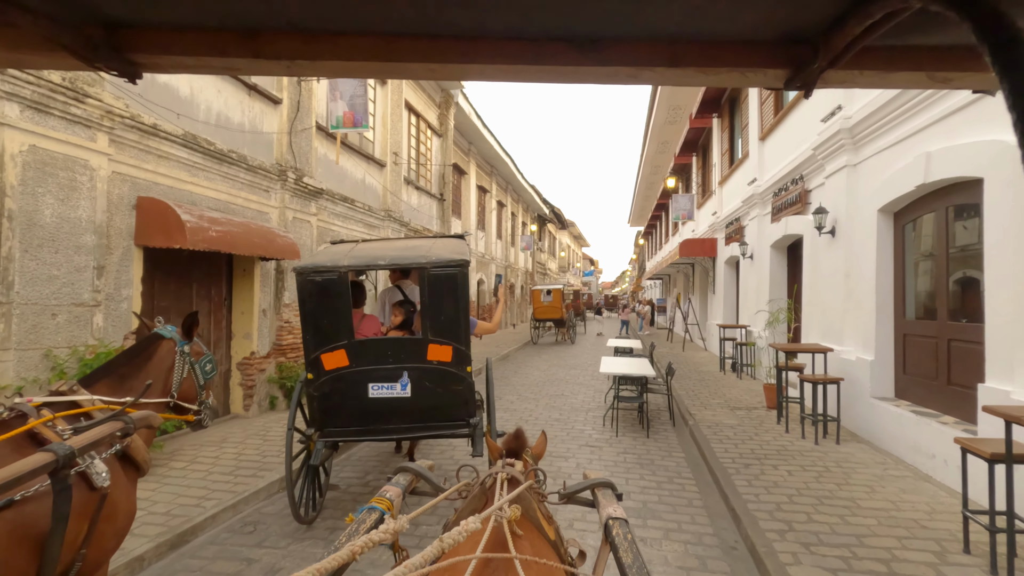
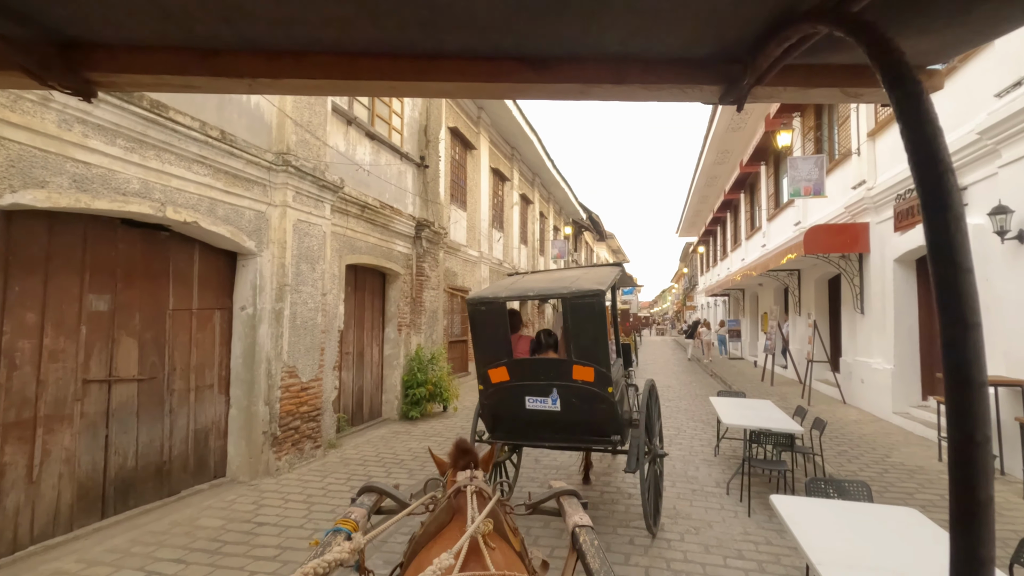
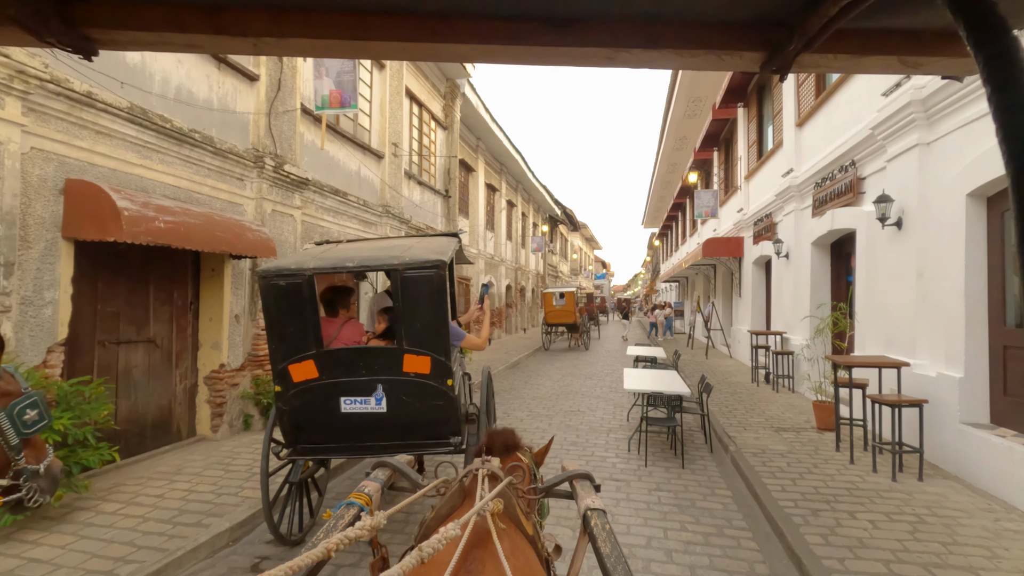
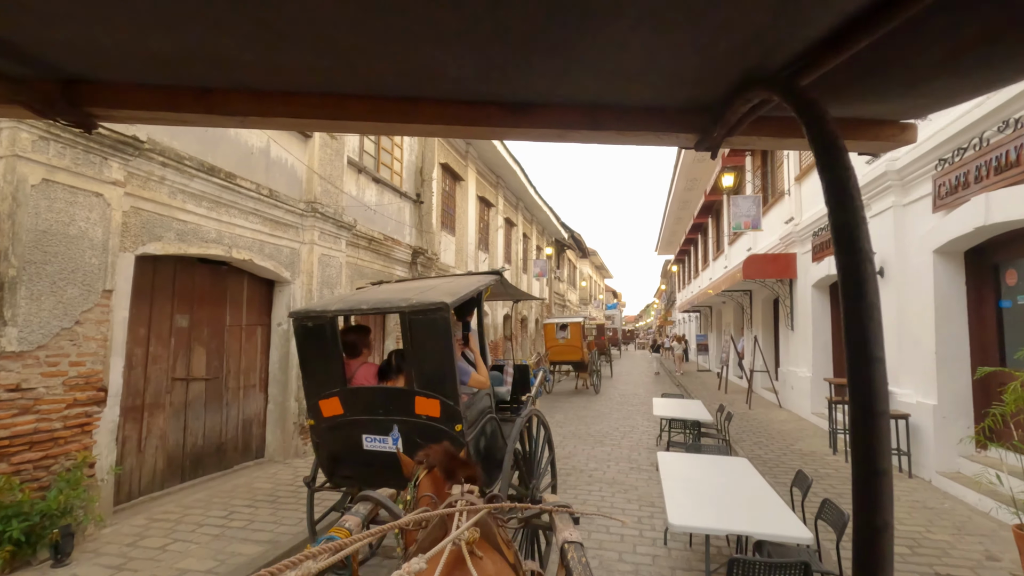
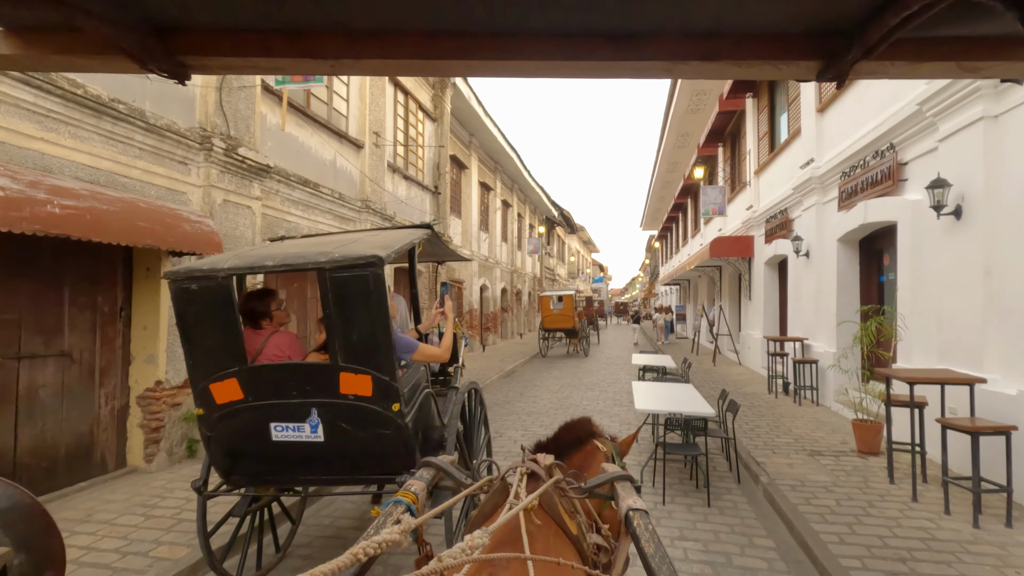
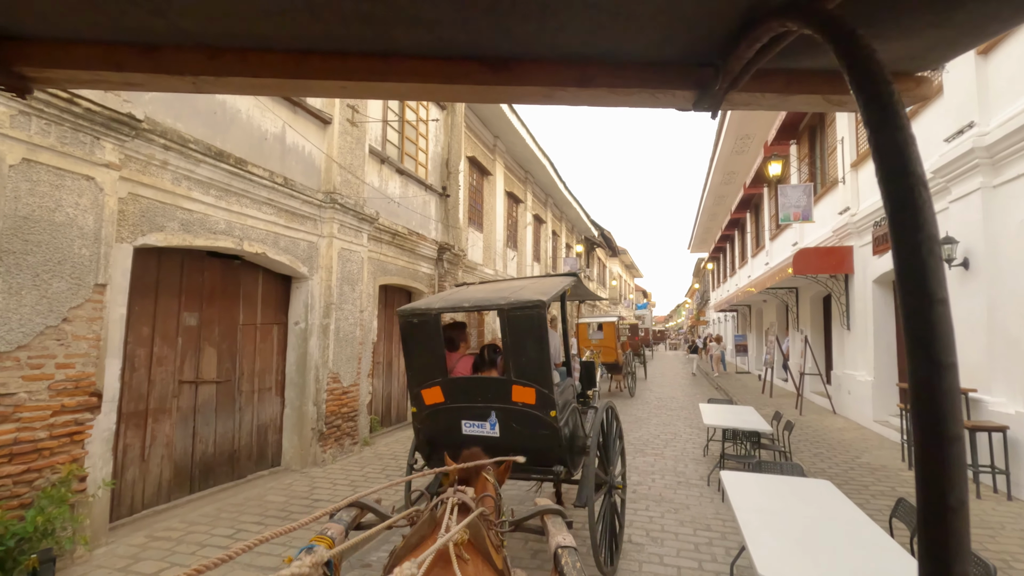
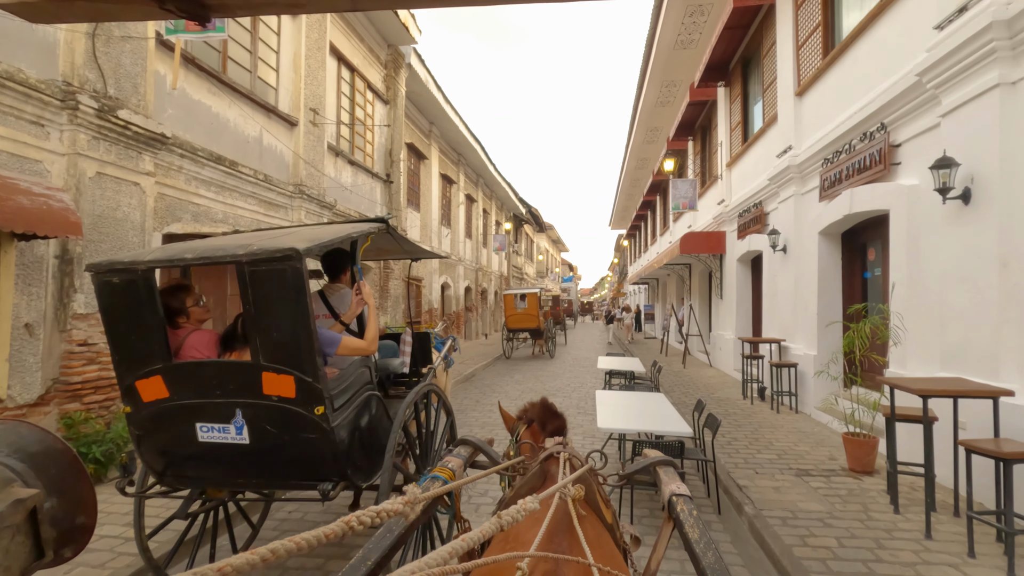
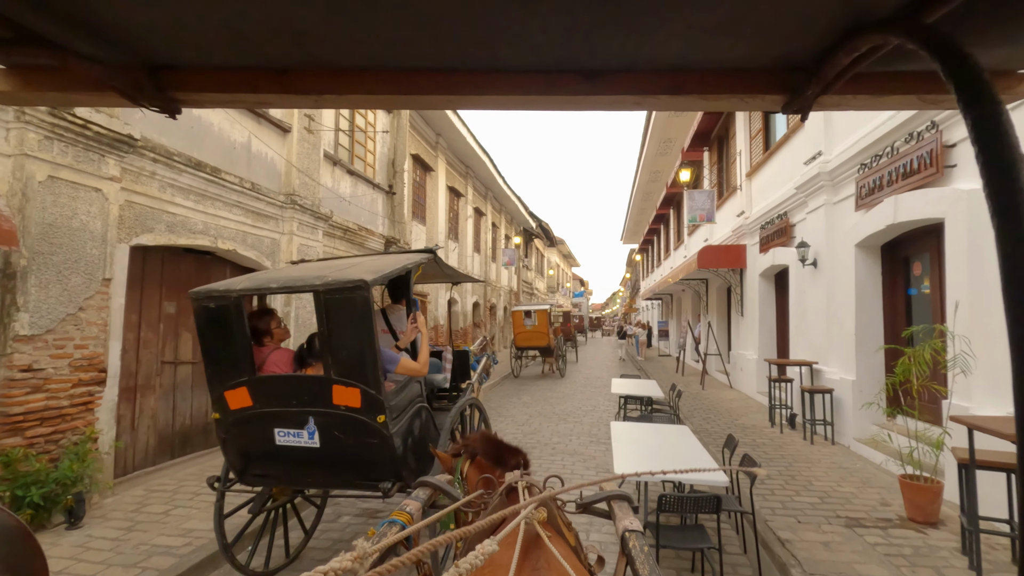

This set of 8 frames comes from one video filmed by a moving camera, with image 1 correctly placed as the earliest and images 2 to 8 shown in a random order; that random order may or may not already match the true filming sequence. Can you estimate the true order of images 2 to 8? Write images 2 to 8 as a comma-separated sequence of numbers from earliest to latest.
3, 5, 7, 8, 4, 6, 2
